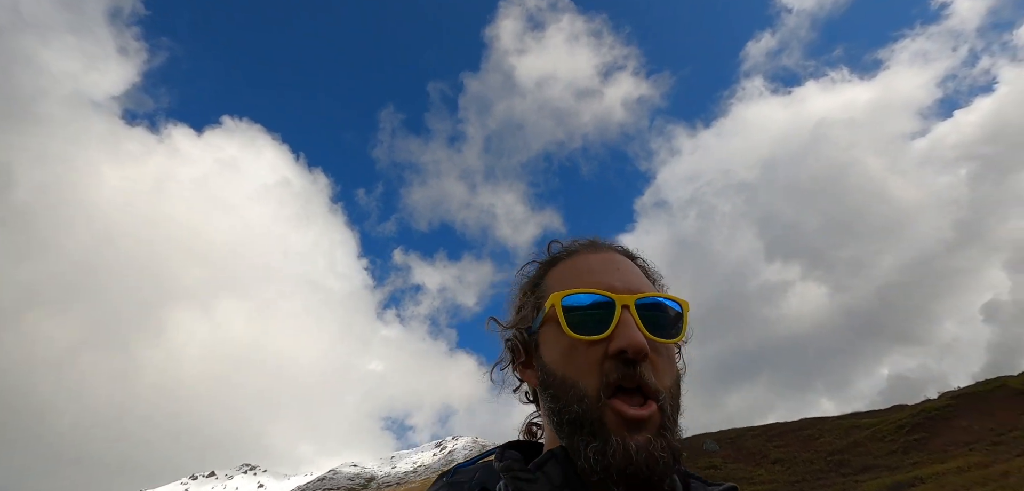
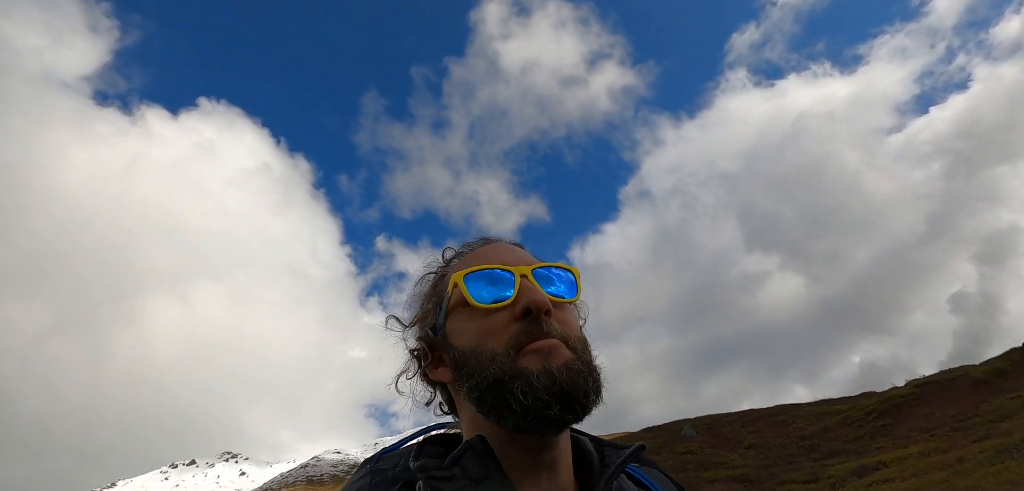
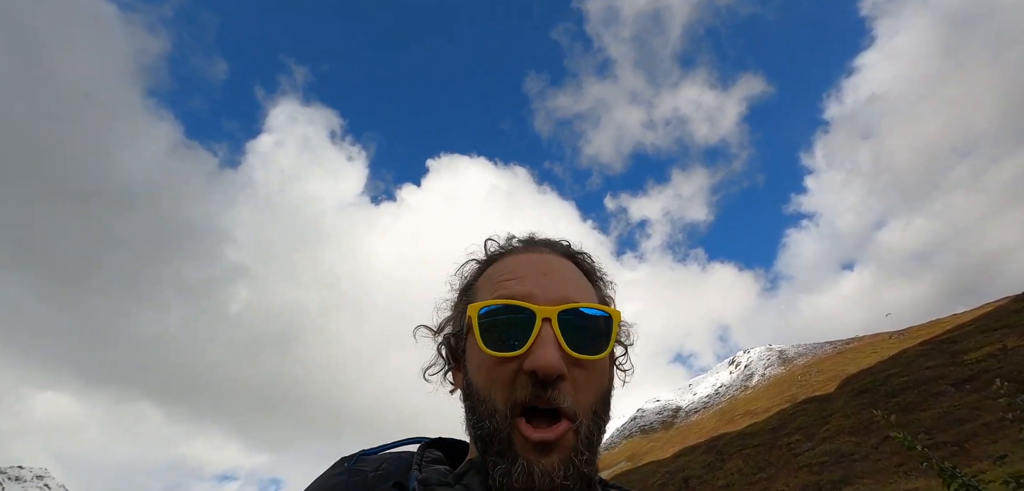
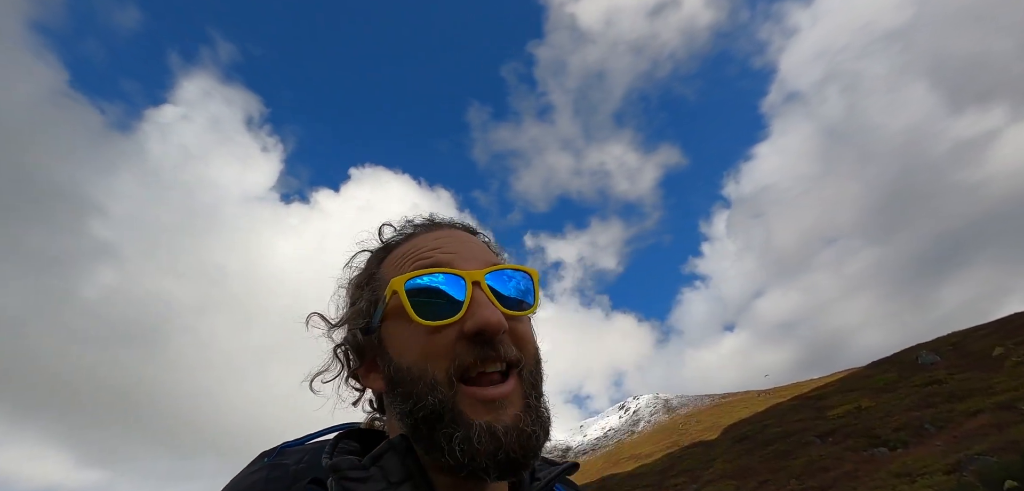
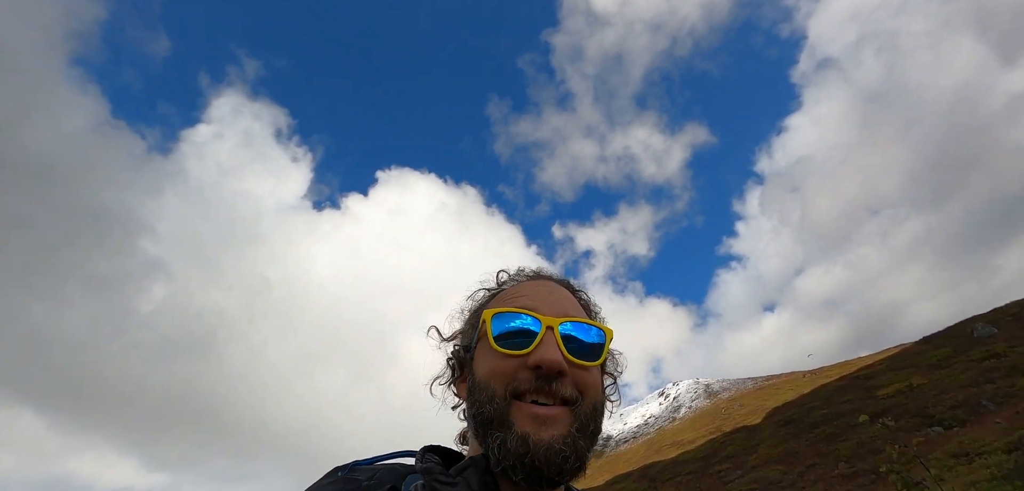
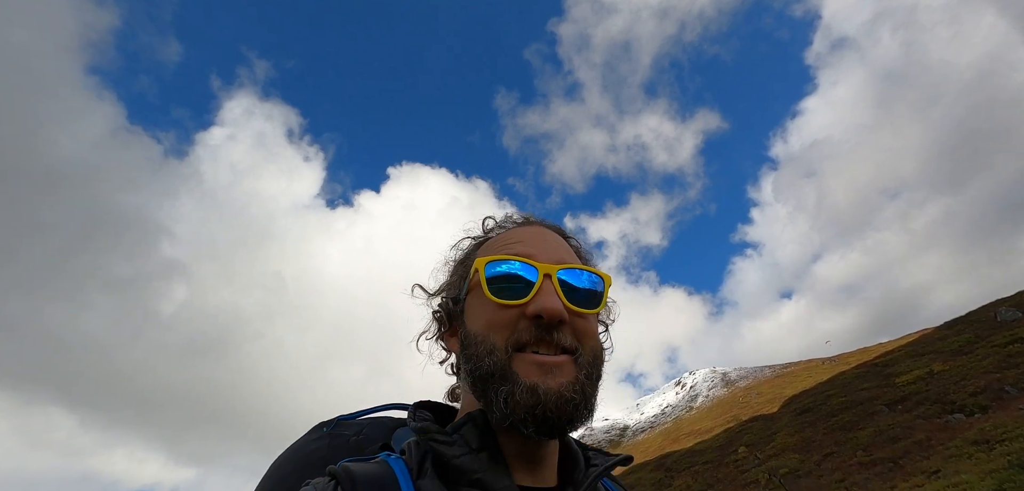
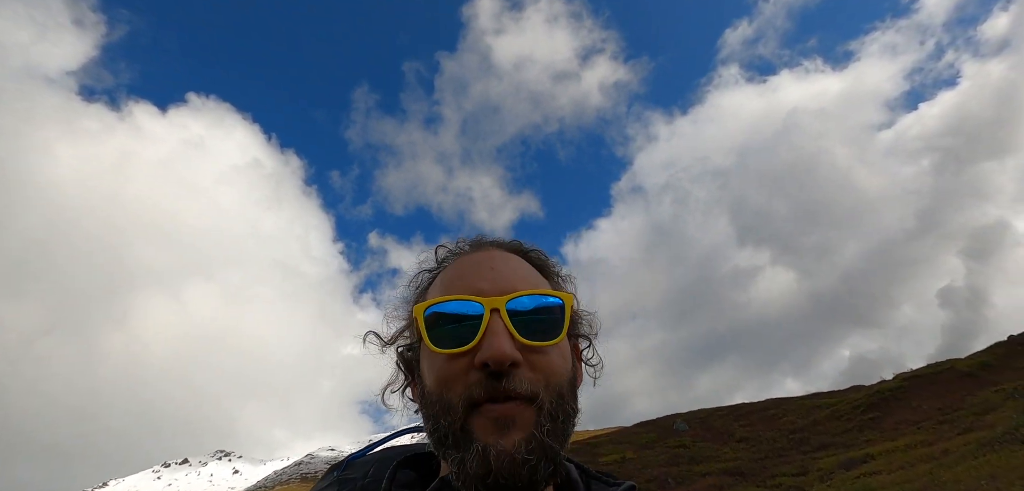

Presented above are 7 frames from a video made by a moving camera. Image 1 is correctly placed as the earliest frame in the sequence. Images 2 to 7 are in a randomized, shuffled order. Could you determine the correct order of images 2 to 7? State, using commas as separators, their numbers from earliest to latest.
2, 7, 4, 5, 6, 3
